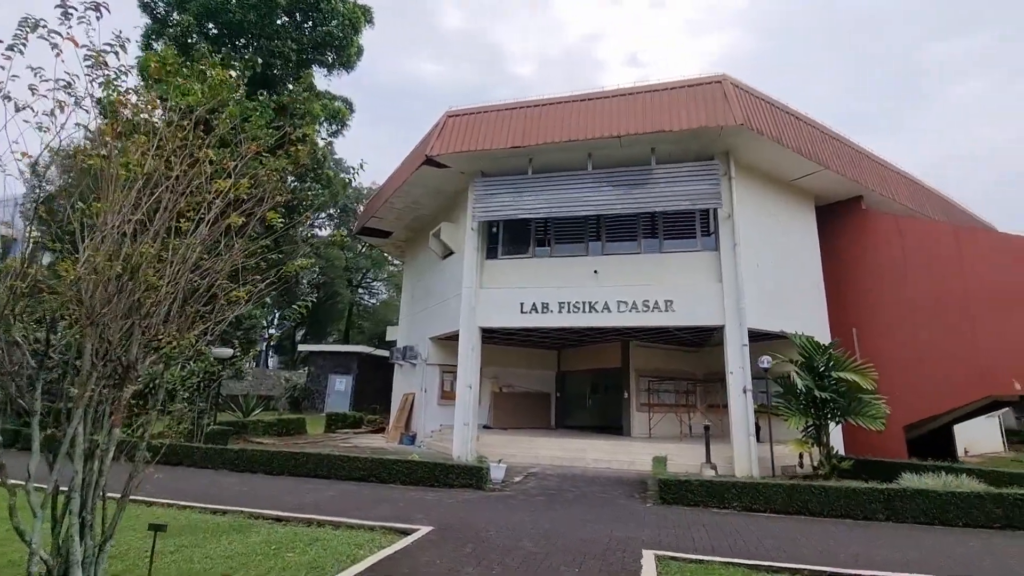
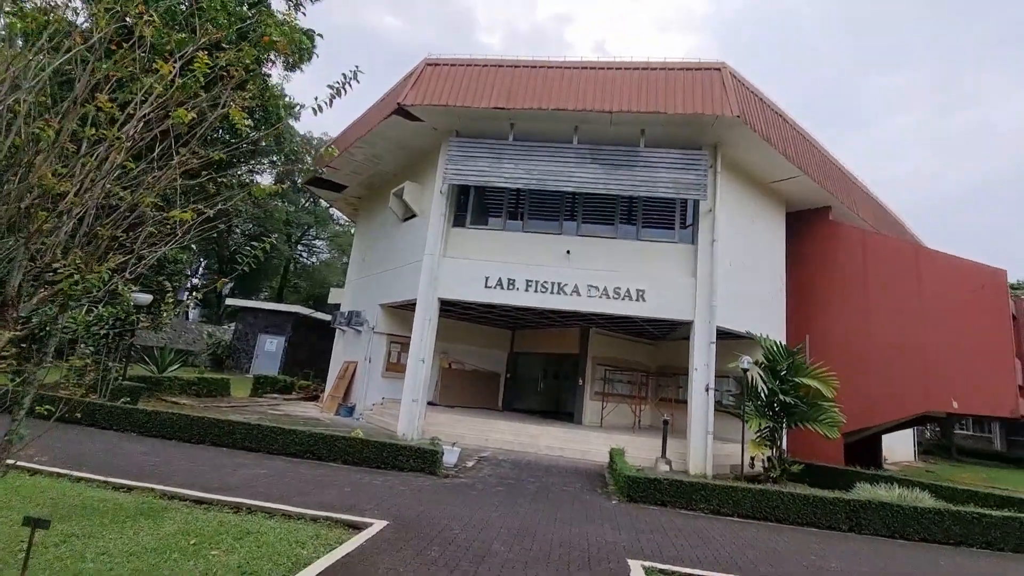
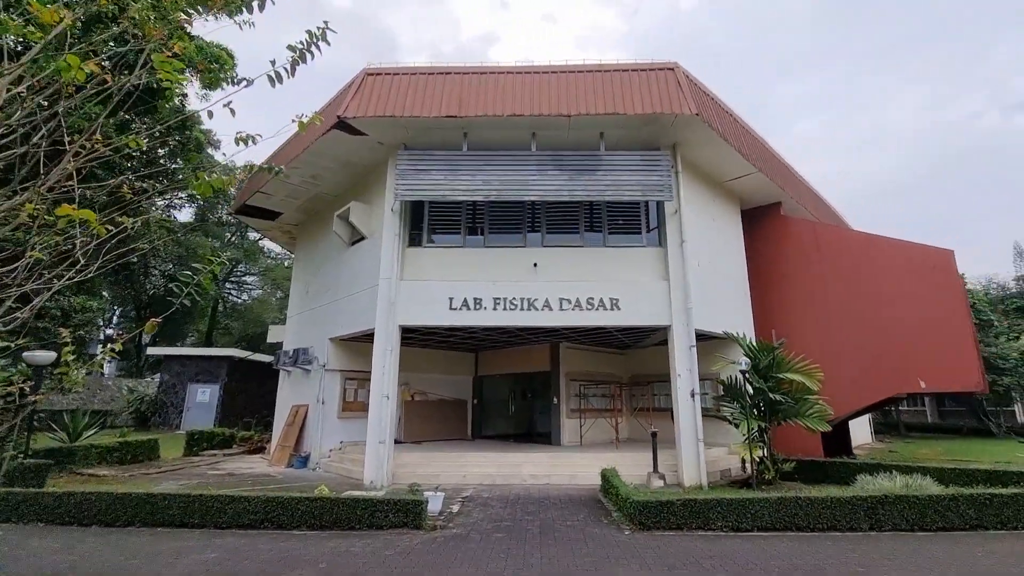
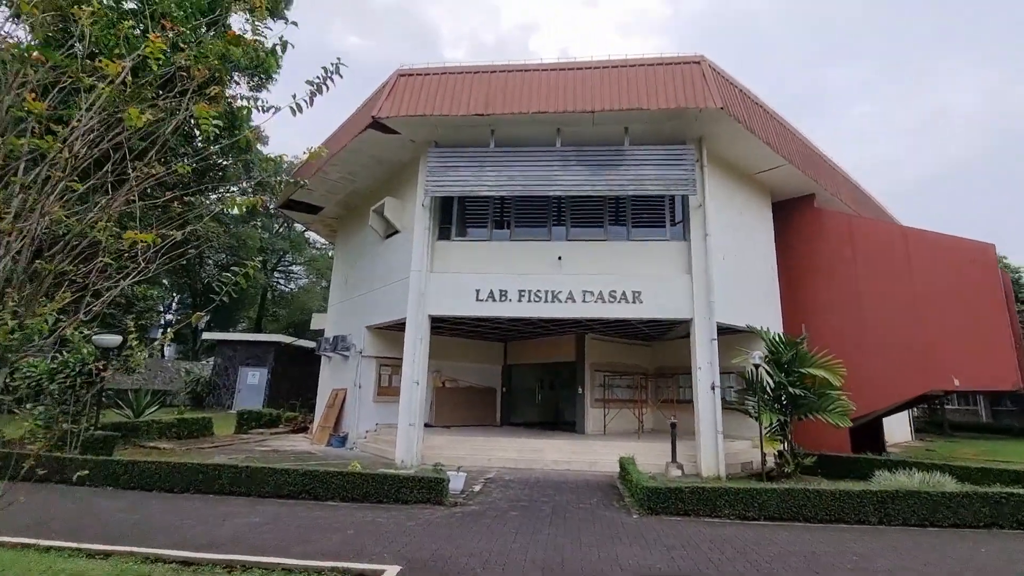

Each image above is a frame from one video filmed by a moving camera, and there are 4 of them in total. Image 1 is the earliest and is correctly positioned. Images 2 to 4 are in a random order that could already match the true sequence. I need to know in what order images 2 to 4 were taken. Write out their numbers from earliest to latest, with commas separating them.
2, 4, 3
